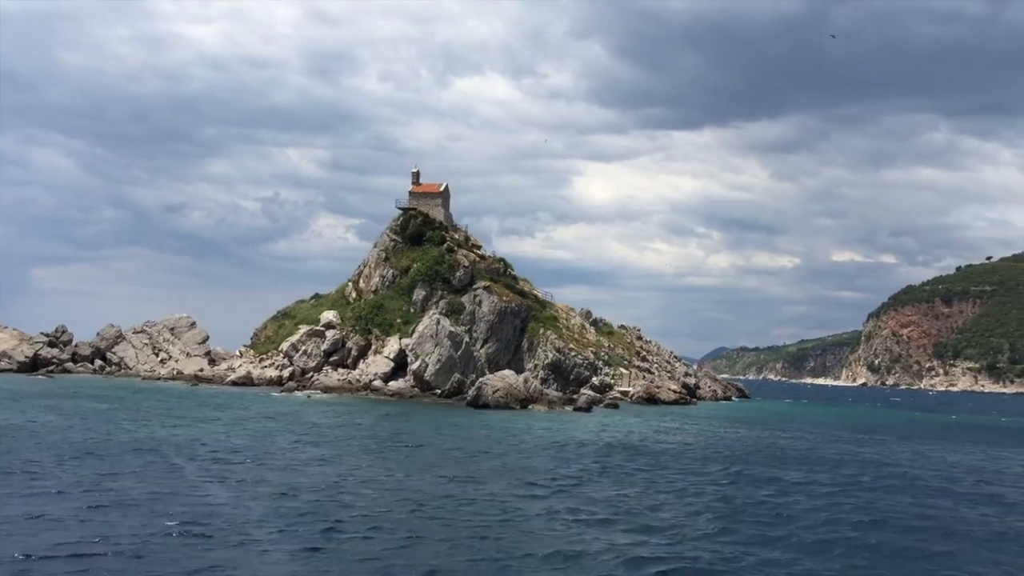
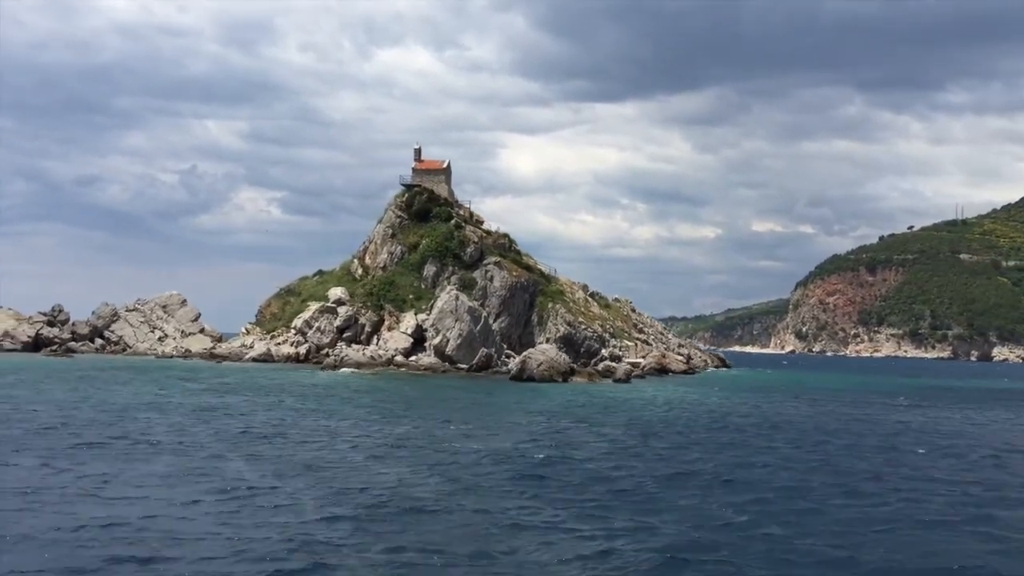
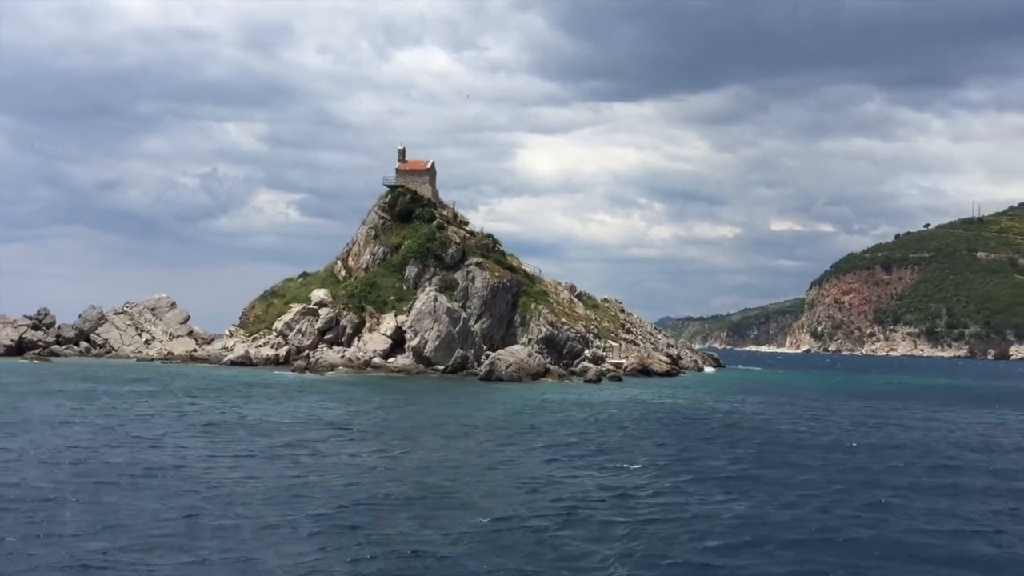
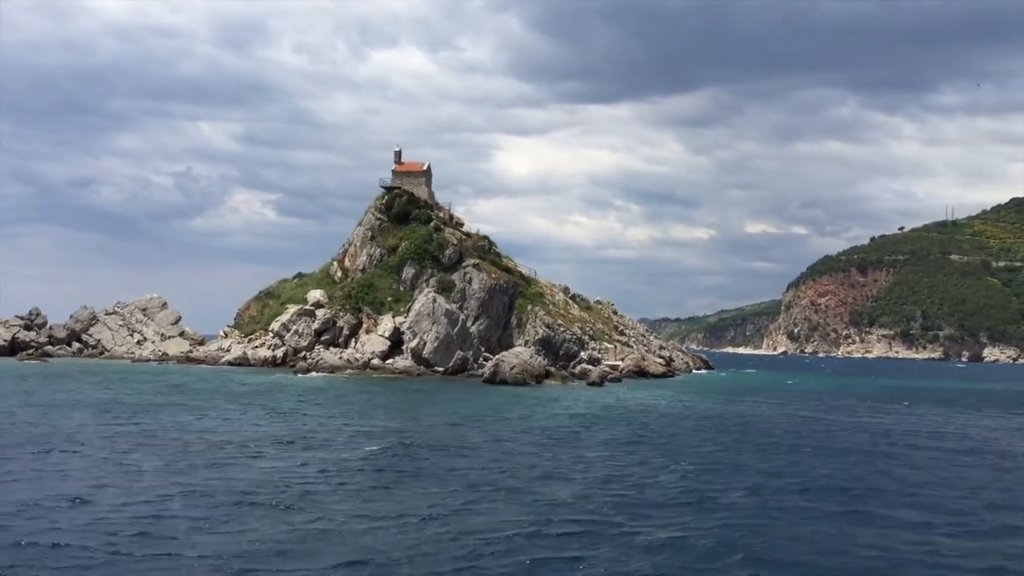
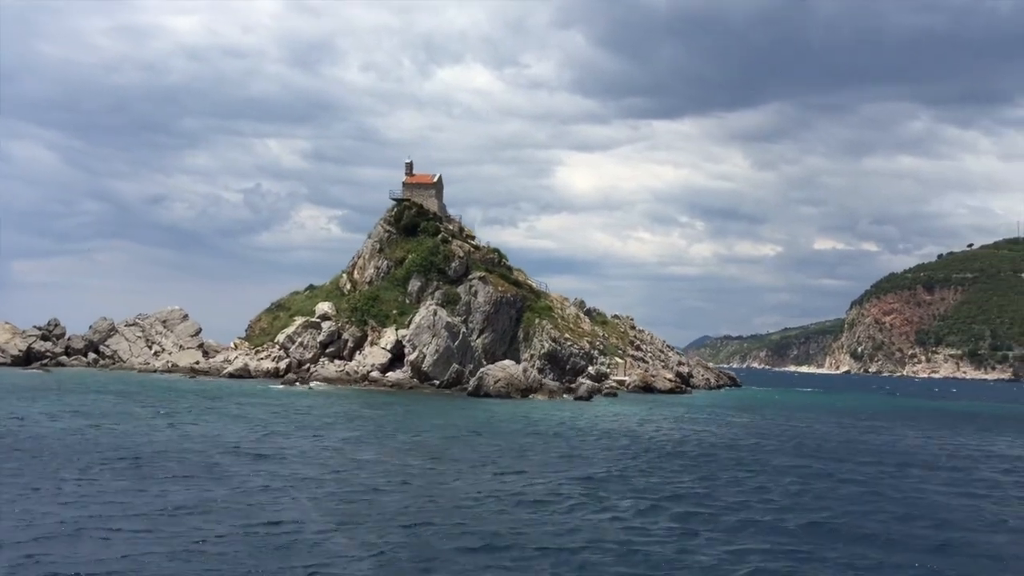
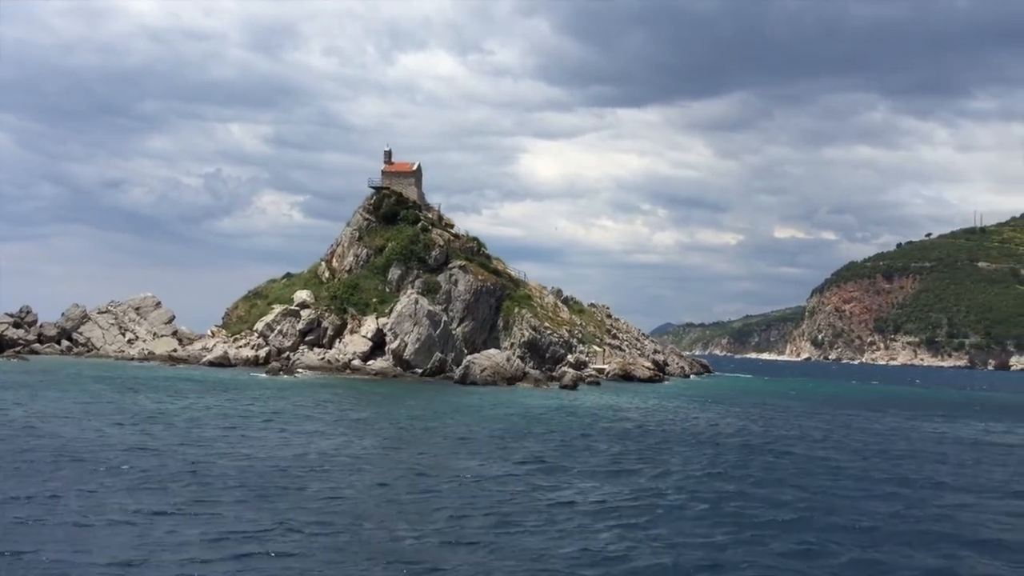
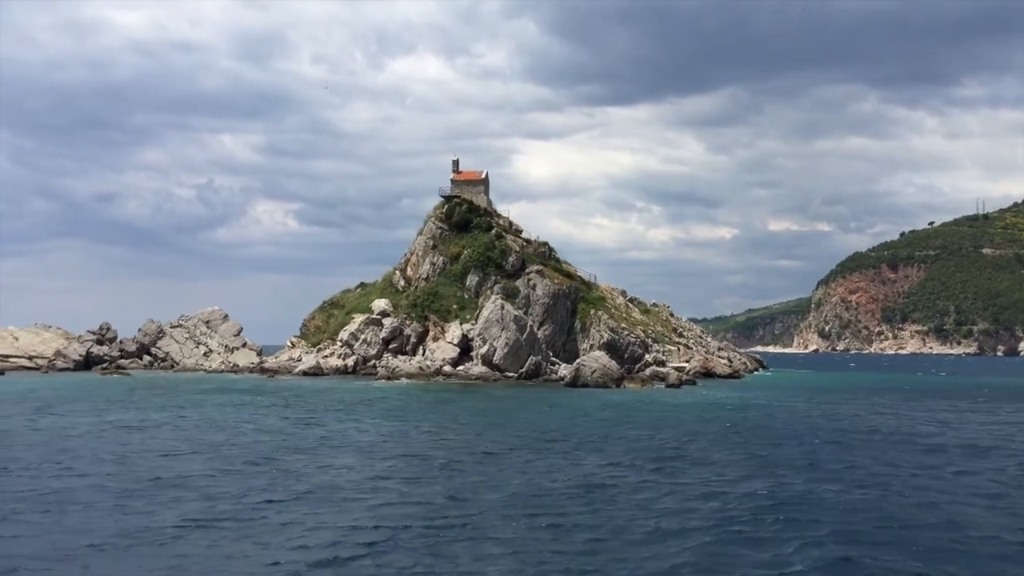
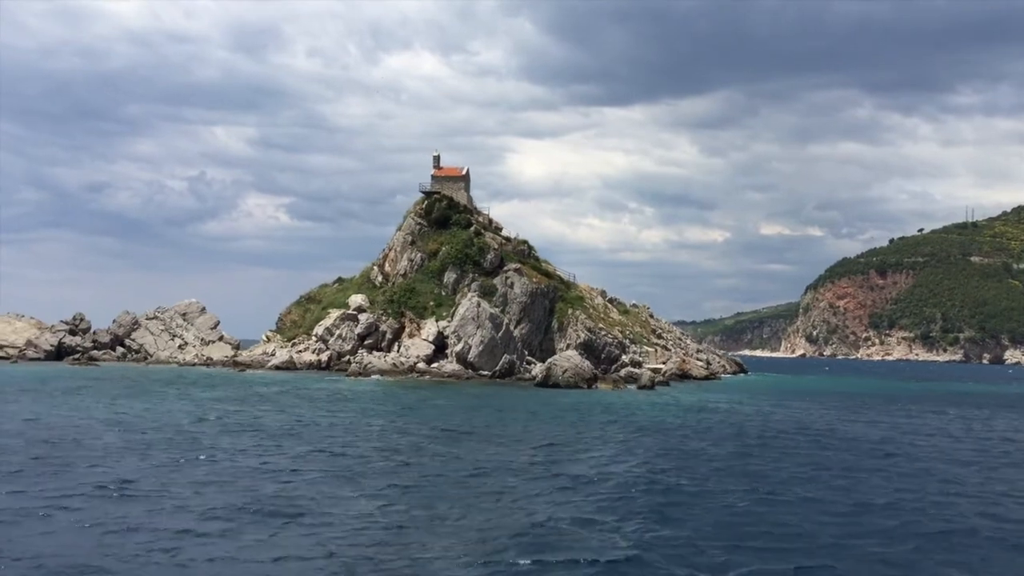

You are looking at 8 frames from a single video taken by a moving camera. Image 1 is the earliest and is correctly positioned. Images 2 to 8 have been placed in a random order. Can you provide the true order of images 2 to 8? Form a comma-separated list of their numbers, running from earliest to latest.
5, 6, 3, 4, 2, 8, 7
